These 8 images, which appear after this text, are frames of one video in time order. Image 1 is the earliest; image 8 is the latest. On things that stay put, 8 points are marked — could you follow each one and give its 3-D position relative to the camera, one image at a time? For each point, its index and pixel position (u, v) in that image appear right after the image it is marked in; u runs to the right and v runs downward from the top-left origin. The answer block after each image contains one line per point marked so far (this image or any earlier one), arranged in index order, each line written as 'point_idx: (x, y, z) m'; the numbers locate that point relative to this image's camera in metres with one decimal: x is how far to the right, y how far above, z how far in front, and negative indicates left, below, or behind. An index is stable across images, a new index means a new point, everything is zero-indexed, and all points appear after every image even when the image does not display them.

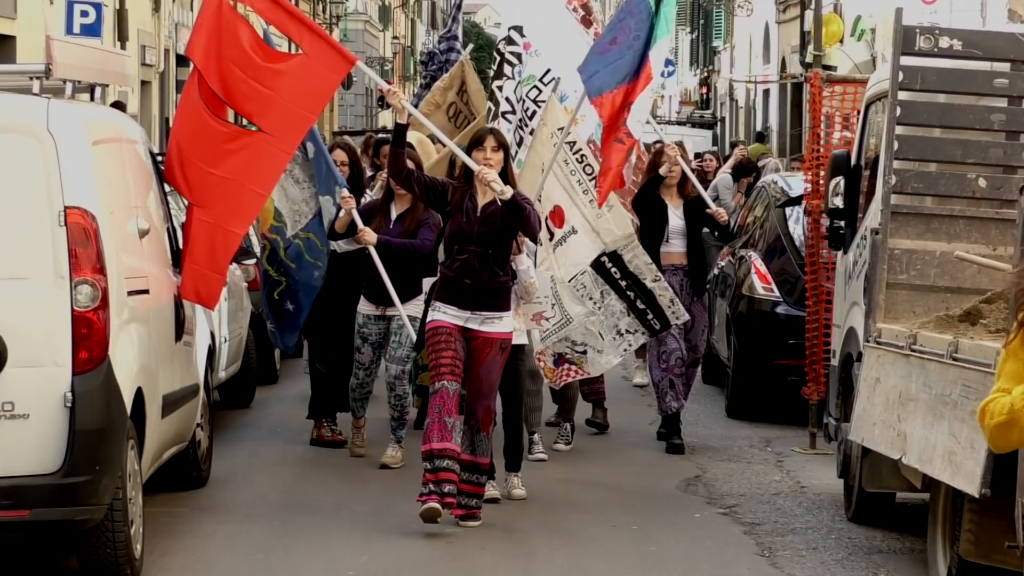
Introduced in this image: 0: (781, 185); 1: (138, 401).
0: (+1.8, +0.7, +12.9) m
1: (-1.6, -0.5, +8.7) m
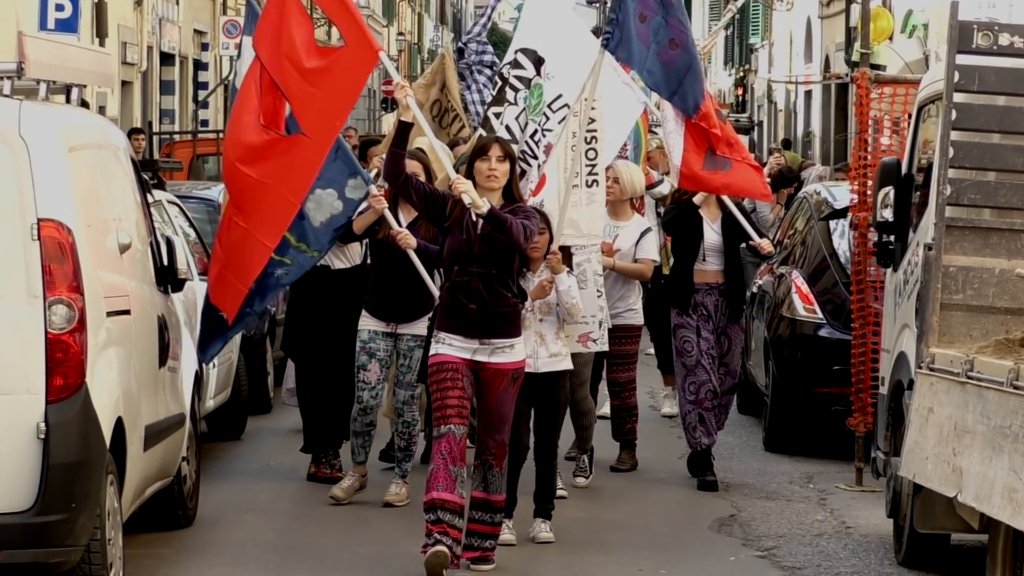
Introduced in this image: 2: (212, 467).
0: (+1.9, +0.6, +12.0) m
1: (-1.6, -0.6, +7.8) m
2: (-1.6, -1.0, +10.7) m
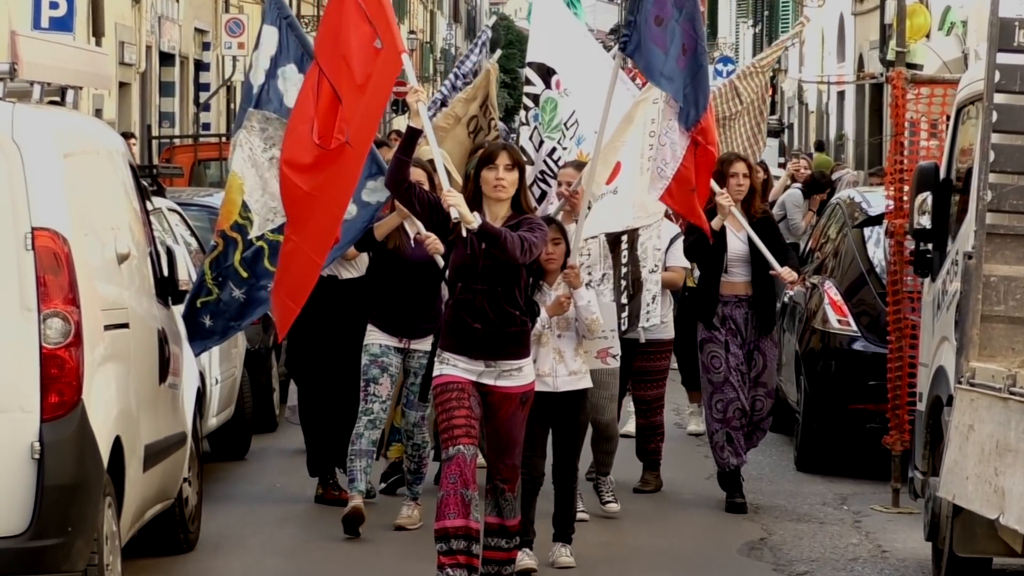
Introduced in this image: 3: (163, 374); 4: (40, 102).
0: (+2.0, +0.5, +11.6) m
1: (-1.5, -0.6, +7.4) m
2: (-1.5, -1.1, +10.3) m
3: (-1.5, -0.4, +8.1) m
4: (-1.9, +0.7, +7.7) m
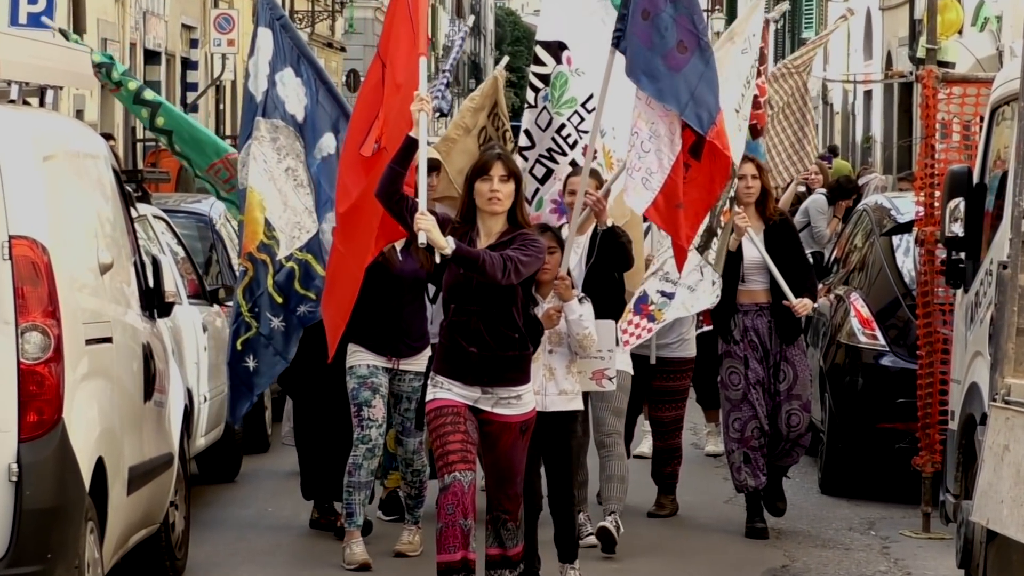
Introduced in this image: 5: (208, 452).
0: (+2.1, +0.4, +11.1) m
1: (-1.5, -0.7, +7.0) m
2: (-1.5, -1.1, +9.8) m
3: (-1.4, -0.4, +7.7) m
4: (-1.8, +0.7, +7.2) m
5: (-1.7, -0.9, +10.7) m
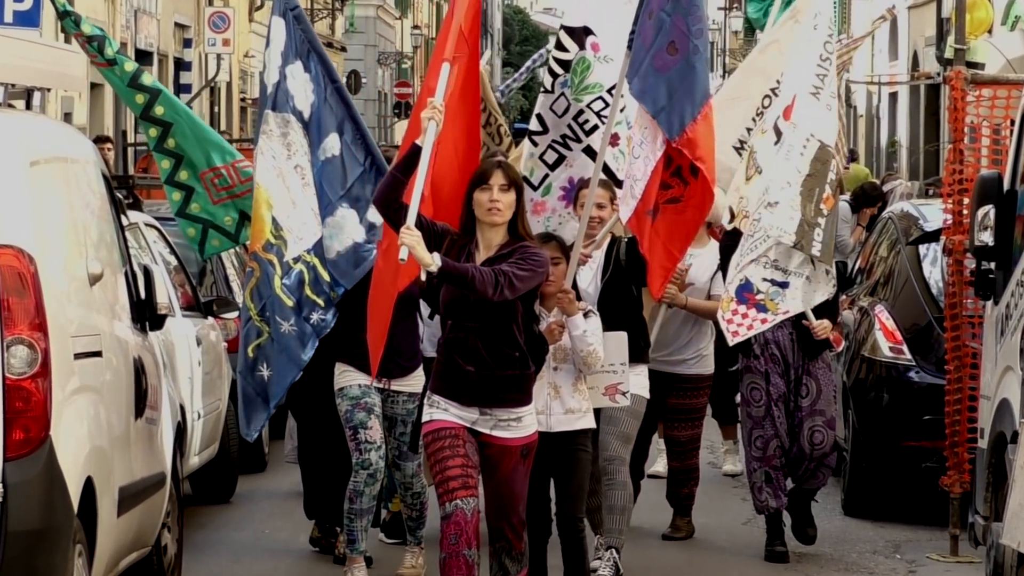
0: (+2.1, +0.4, +10.7) m
1: (-1.5, -0.7, +6.6) m
2: (-1.5, -1.2, +9.5) m
3: (-1.4, -0.4, +7.3) m
4: (-1.8, +0.6, +6.9) m
5: (-1.7, -1.0, +10.3) m
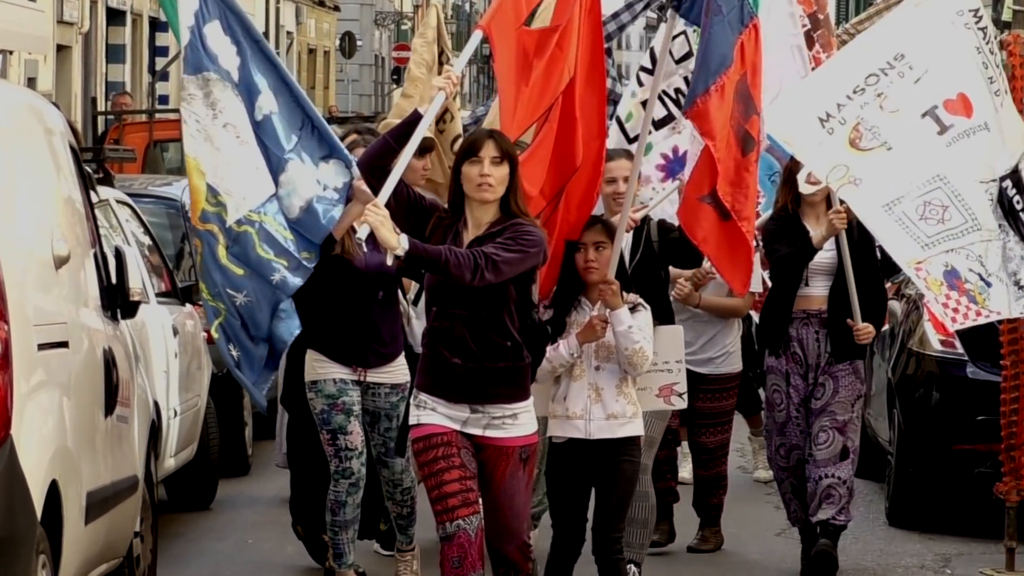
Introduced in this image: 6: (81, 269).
0: (+2.2, +0.4, +10.0) m
1: (-1.4, -0.6, +5.9) m
2: (-1.4, -1.1, +8.8) m
3: (-1.4, -0.4, +6.6) m
4: (-1.8, +0.7, +6.2) m
5: (-1.6, -0.9, +9.6) m
6: (-1.4, +0.1, +6.6) m
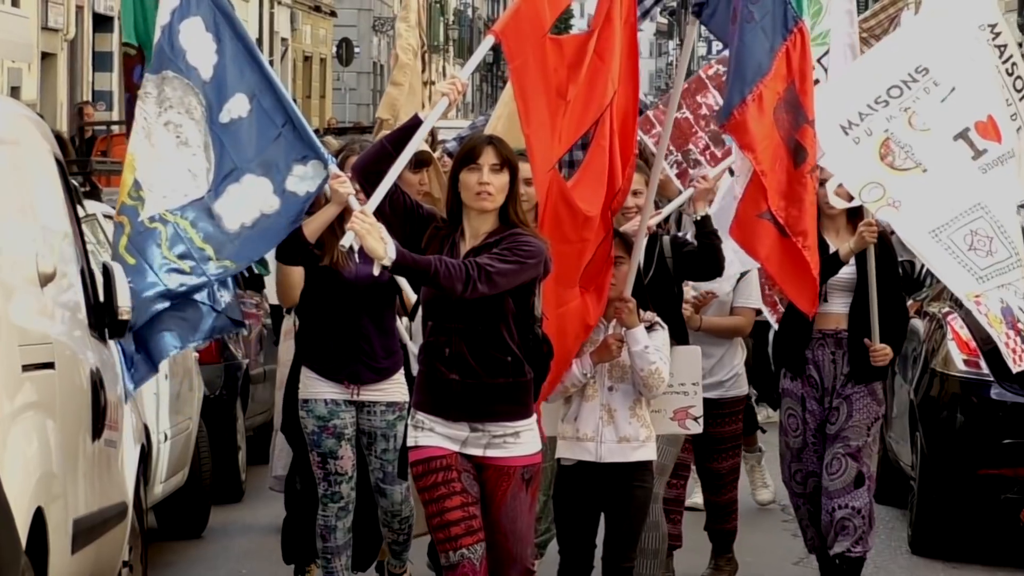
0: (+2.2, +0.3, +9.7) m
1: (-1.4, -0.7, +5.6) m
2: (-1.4, -1.2, +8.5) m
3: (-1.3, -0.5, +6.3) m
4: (-1.8, +0.6, +5.9) m
5: (-1.6, -1.0, +9.4) m
6: (-1.4, 0.0, +6.3) m
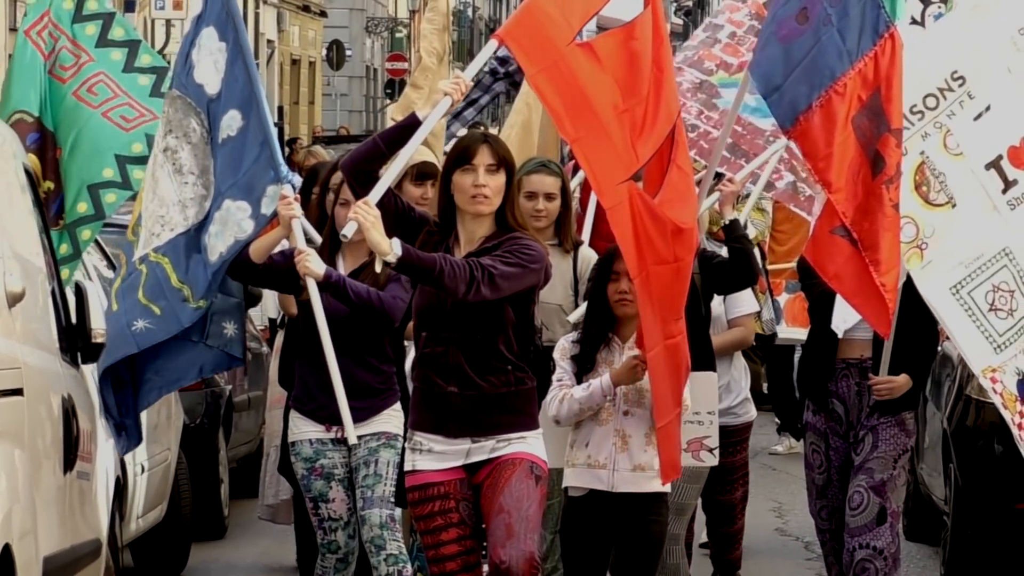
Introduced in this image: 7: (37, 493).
0: (+2.2, +0.2, +9.3) m
1: (-1.4, -0.8, +5.2) m
2: (-1.4, -1.3, +8.0) m
3: (-1.3, -0.5, +5.9) m
4: (-1.7, +0.6, +5.5) m
5: (-1.6, -1.1, +8.9) m
6: (-1.4, -0.1, +5.9) m
7: (-1.4, -0.6, +5.5) m
